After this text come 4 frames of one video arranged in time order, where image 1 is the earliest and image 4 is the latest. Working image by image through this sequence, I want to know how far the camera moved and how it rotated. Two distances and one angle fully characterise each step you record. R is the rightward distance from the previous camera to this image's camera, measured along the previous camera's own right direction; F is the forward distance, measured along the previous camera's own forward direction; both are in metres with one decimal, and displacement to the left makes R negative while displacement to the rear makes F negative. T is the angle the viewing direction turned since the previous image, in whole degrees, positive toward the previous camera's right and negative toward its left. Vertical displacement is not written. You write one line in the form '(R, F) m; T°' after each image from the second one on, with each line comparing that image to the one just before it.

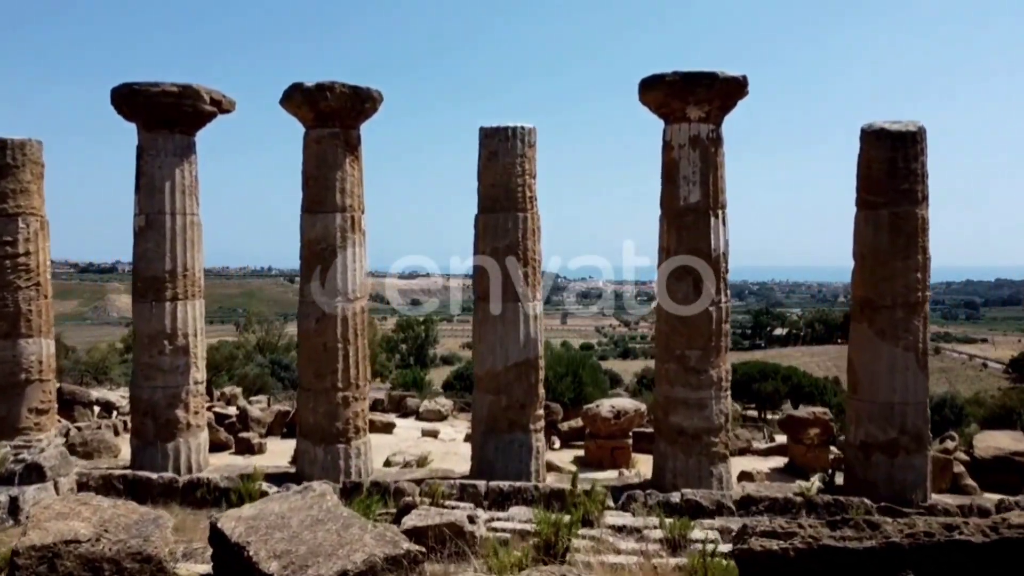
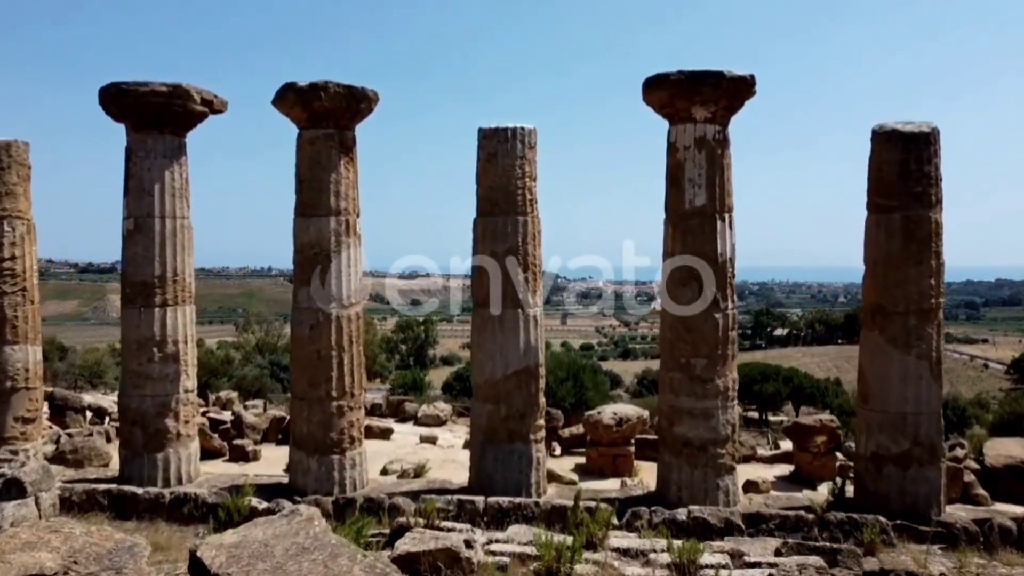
(0.0, +0.3) m; 0°
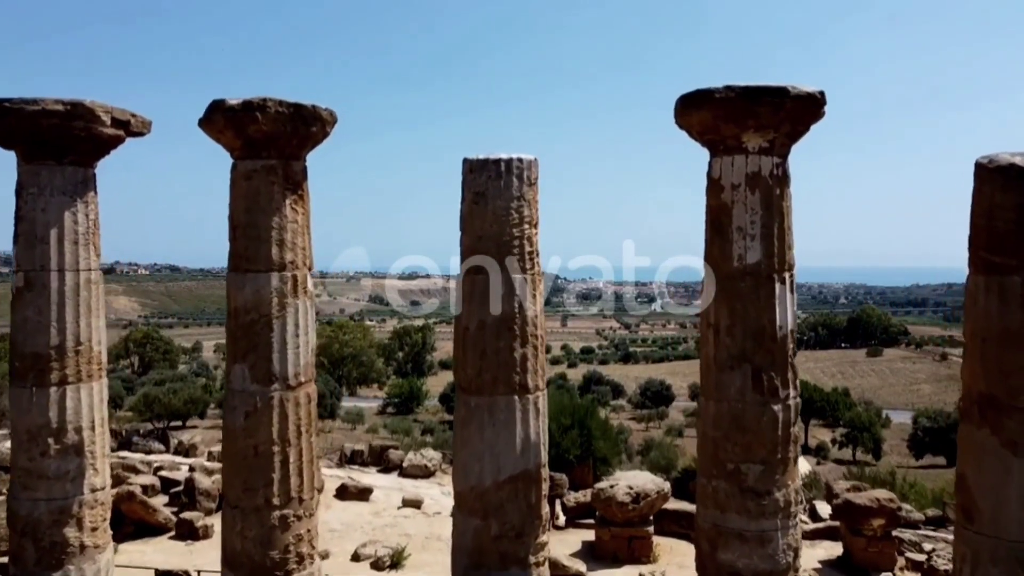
(0.0, +2.1) m; 0°
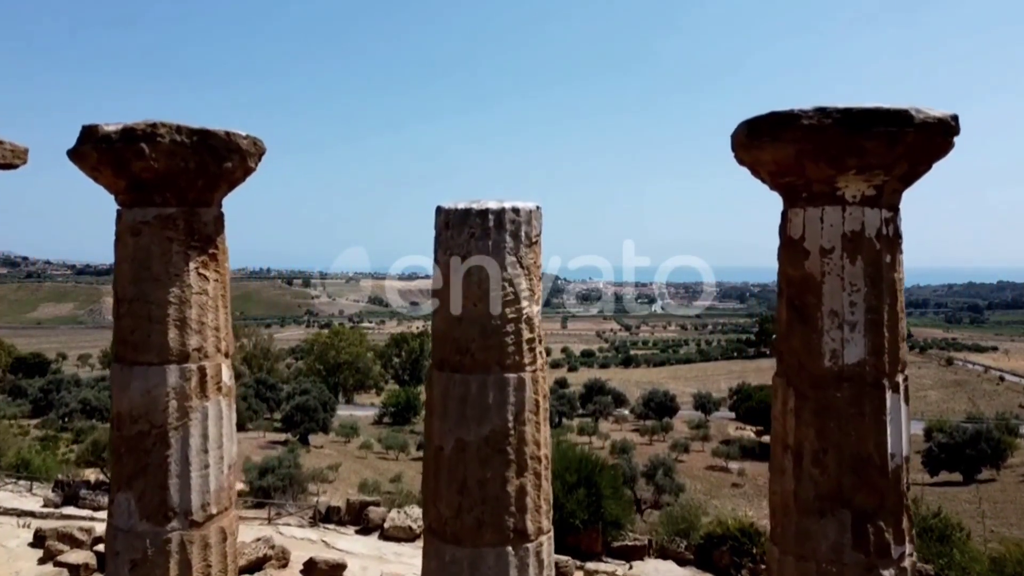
(0.0, +2.1) m; 0°
